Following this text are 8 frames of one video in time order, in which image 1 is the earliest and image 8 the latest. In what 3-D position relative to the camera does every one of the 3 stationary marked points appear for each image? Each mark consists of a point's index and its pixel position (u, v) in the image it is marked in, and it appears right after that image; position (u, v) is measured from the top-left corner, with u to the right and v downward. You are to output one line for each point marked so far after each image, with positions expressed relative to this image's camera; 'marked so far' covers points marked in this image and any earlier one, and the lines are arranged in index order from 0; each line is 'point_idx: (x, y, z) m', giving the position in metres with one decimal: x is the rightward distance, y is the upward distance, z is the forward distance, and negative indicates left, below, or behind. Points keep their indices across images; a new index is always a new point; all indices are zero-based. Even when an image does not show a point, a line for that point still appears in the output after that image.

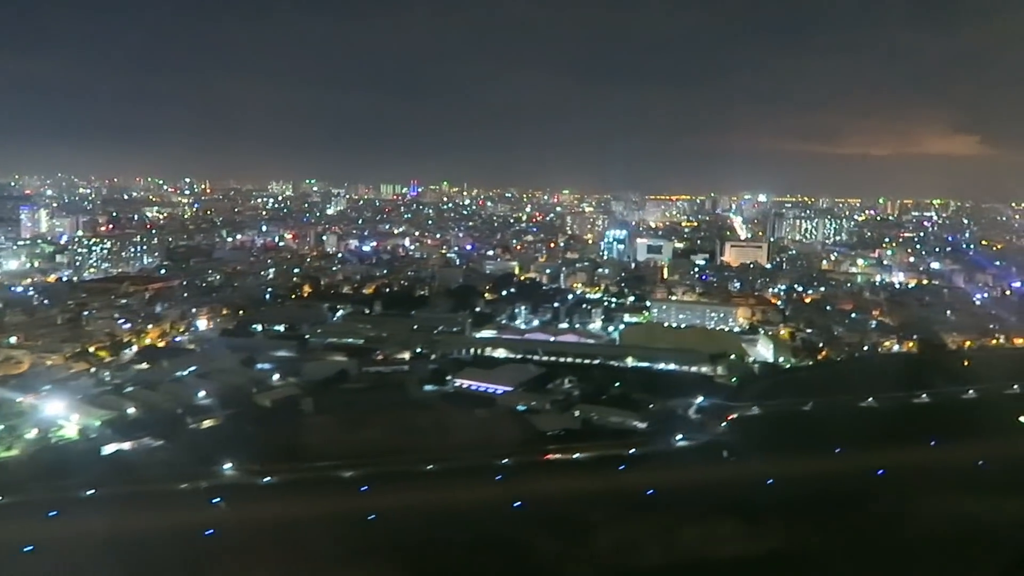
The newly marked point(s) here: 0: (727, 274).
0: (+2.0, +0.1, +7.1) m
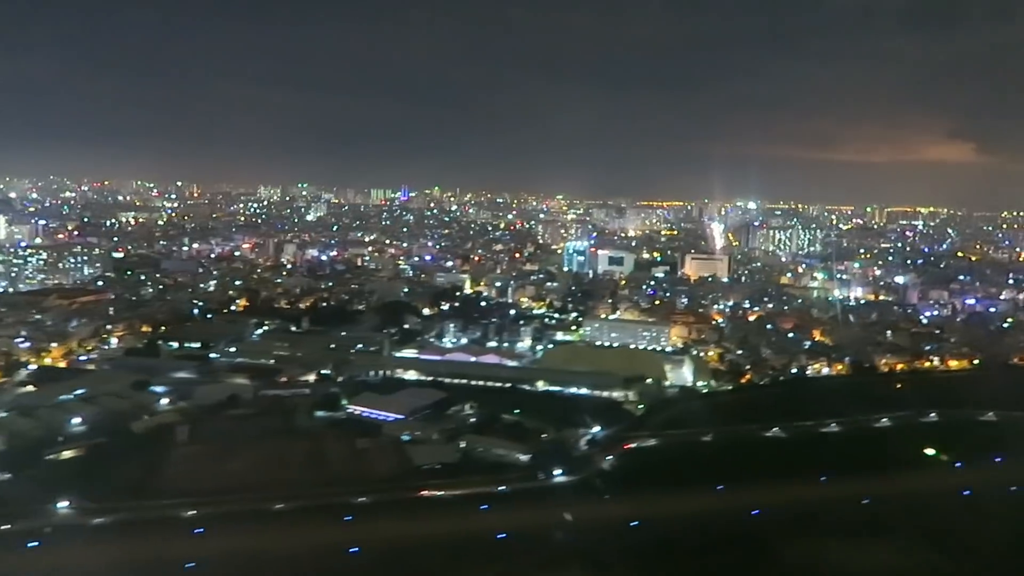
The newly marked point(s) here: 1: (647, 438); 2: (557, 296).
0: (+1.5, 0.0, +7.0) m
1: (+0.5, -0.6, +3.1) m
2: (+0.3, -0.1, +6.4) m
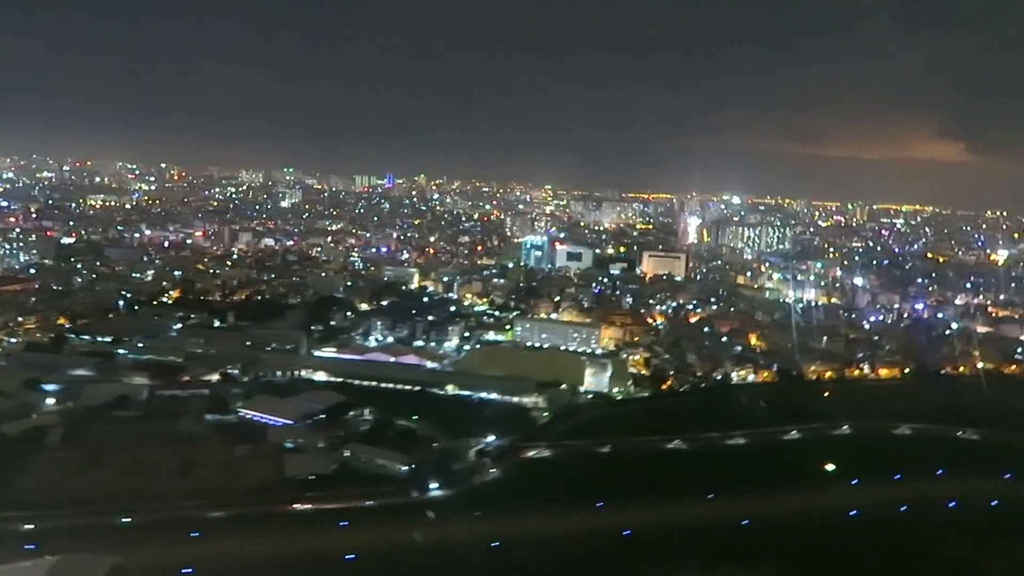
0: (+1.0, 0.0, +6.9) m
1: (+0.1, -0.6, +3.0) m
2: (-0.1, 0.0, +6.3) m
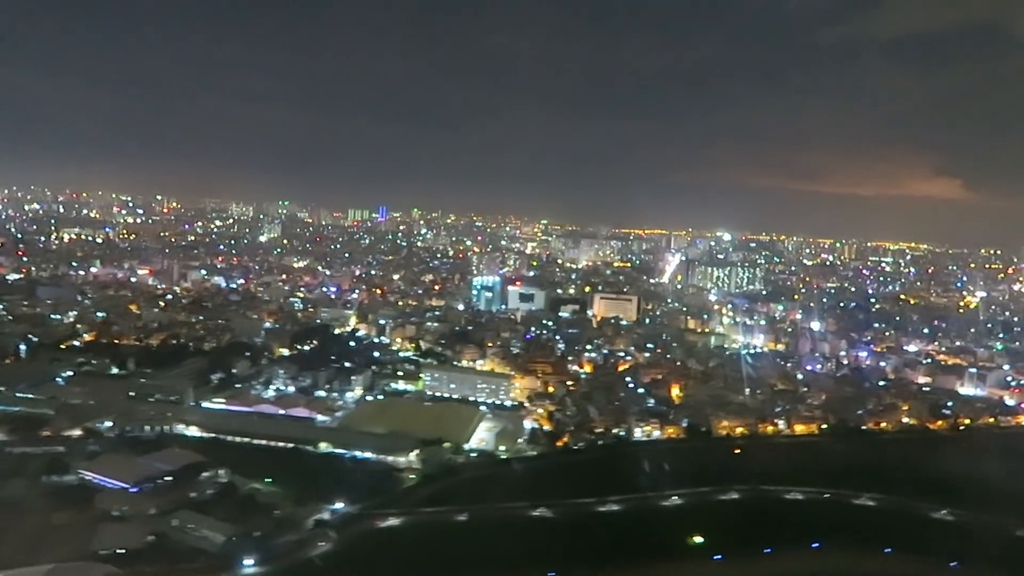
0: (+0.5, -0.4, +6.7) m
1: (-0.4, -0.8, +2.8) m
2: (-0.7, -0.4, +6.1) m
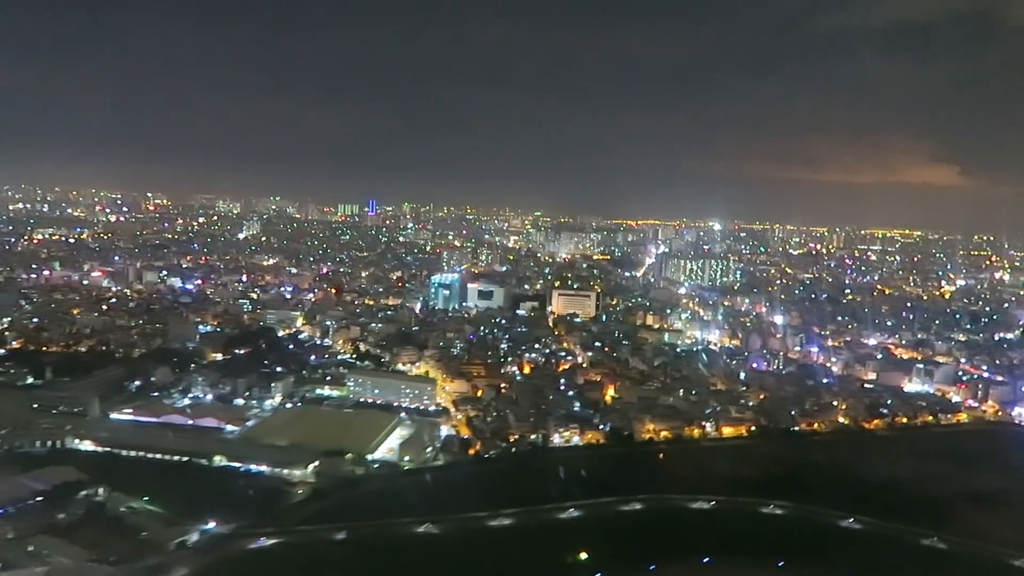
0: (+0.1, -0.4, +6.6) m
1: (-0.9, -0.9, +2.7) m
2: (-1.1, -0.4, +6.0) m
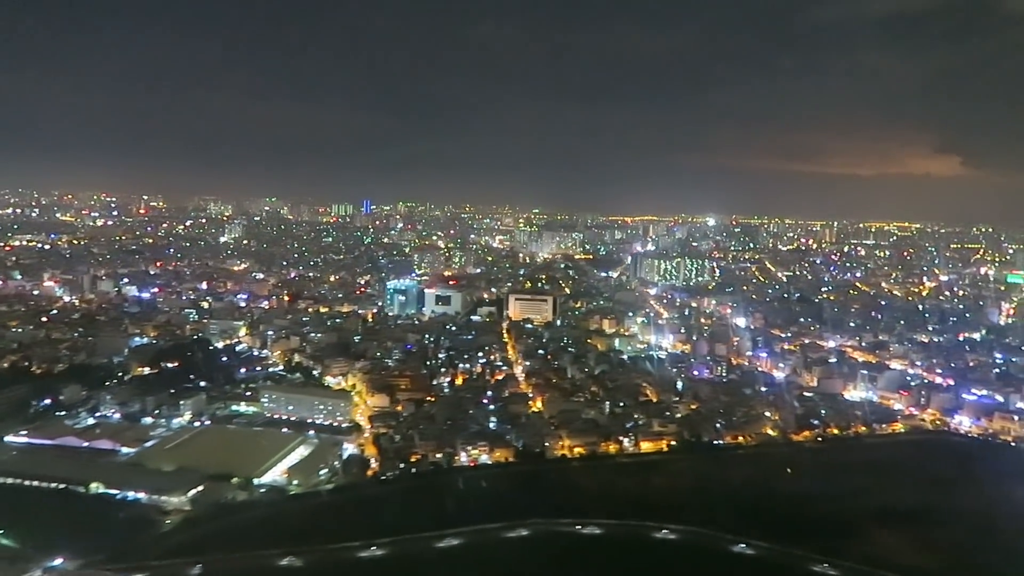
0: (-0.4, -0.4, +6.5) m
1: (-1.3, -1.0, +2.6) m
2: (-1.6, -0.5, +5.9) m
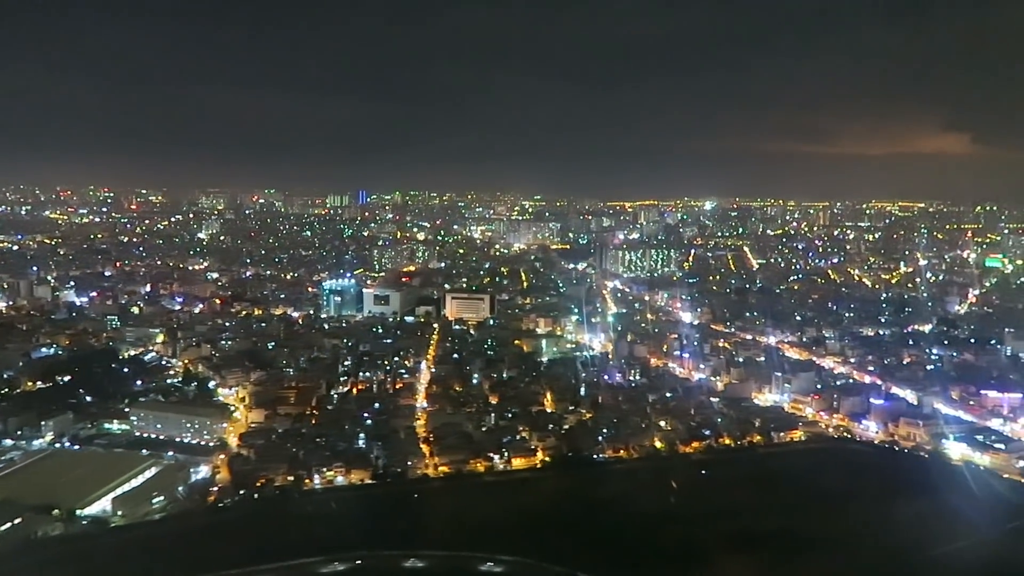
0: (-1.1, -0.5, +6.3) m
1: (-2.0, -1.1, +2.4) m
2: (-2.2, -0.5, +5.7) m
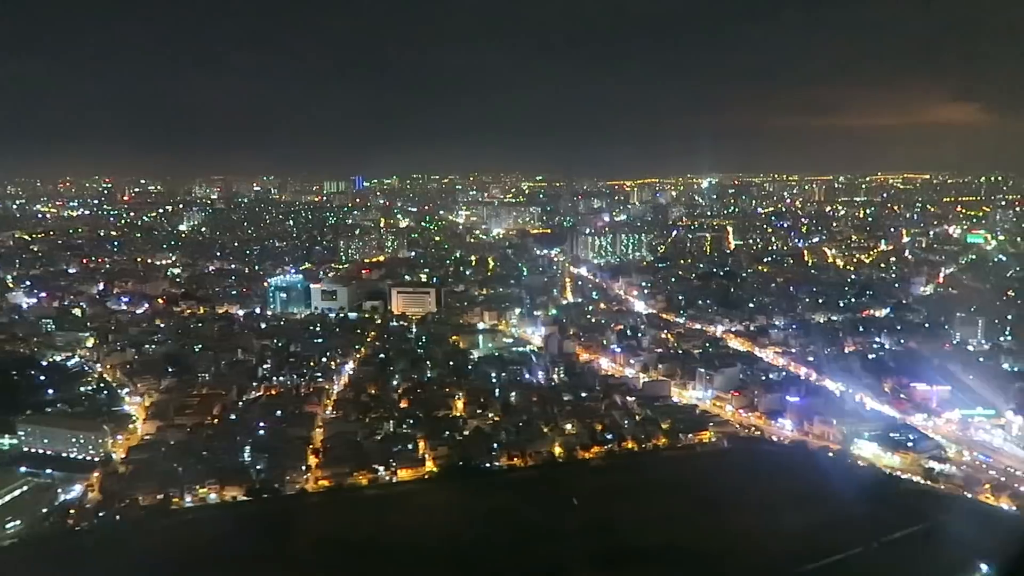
0: (-1.6, -0.4, +6.2) m
1: (-2.6, -1.2, +2.3) m
2: (-2.7, -0.6, +5.6) m
